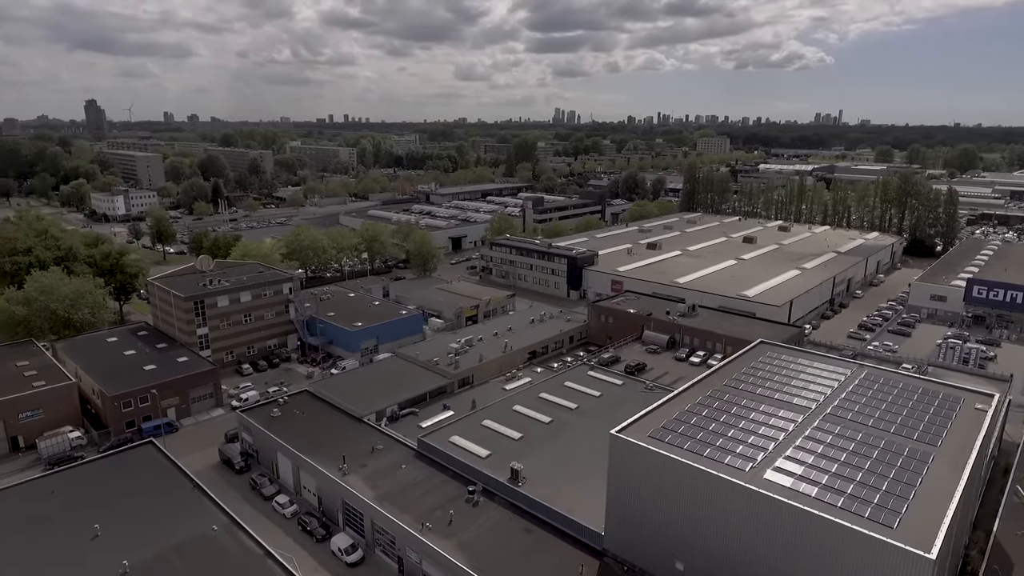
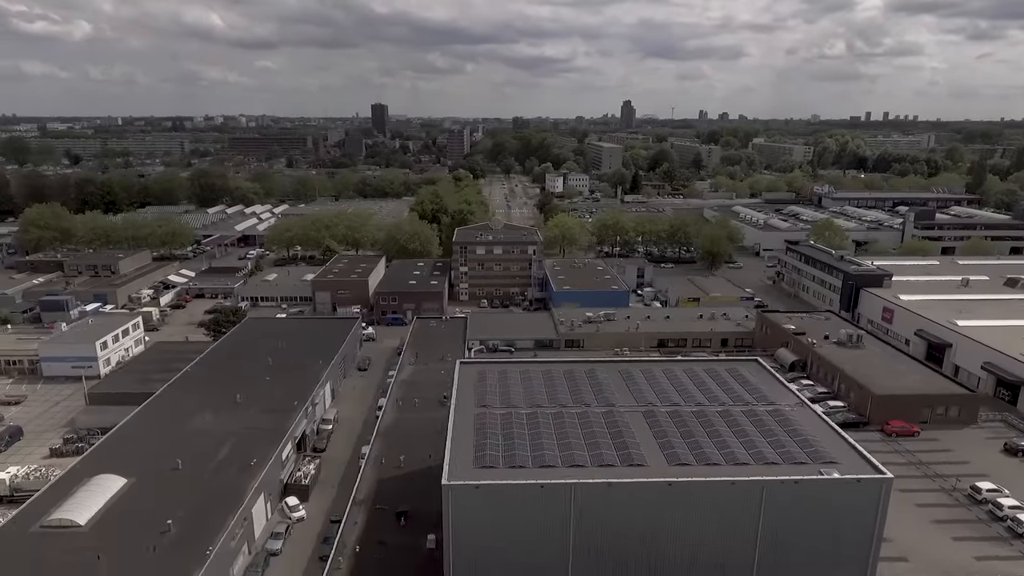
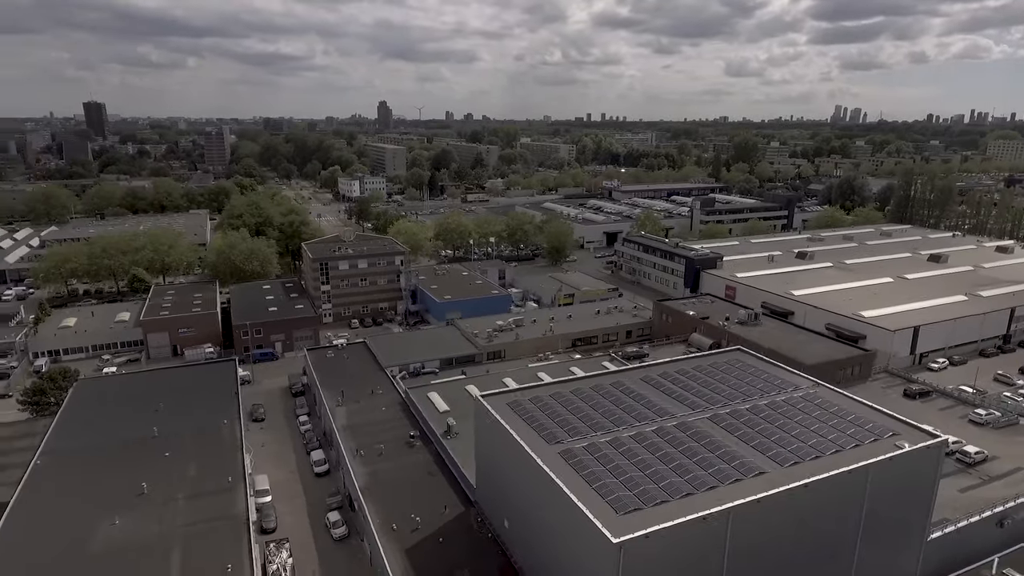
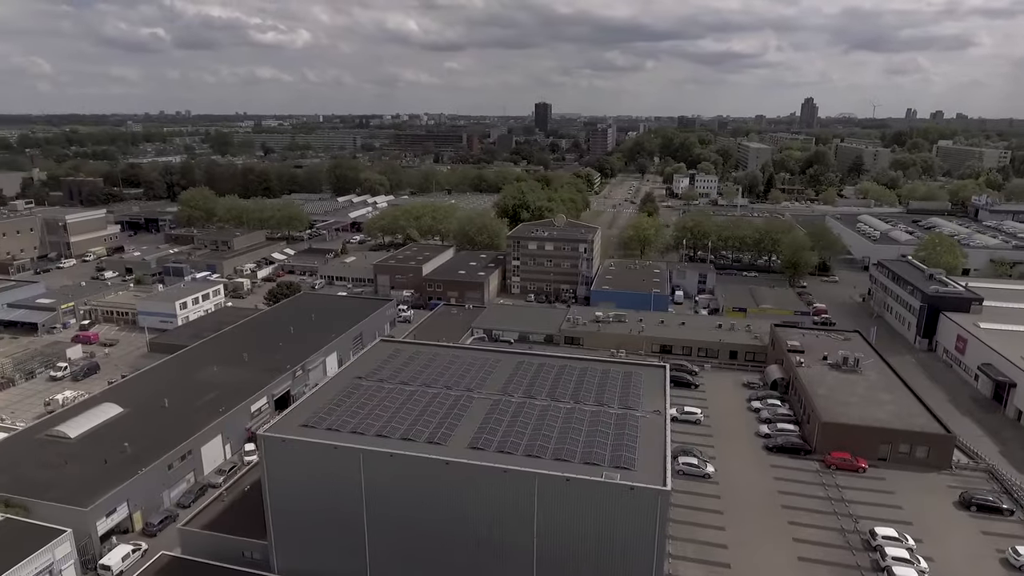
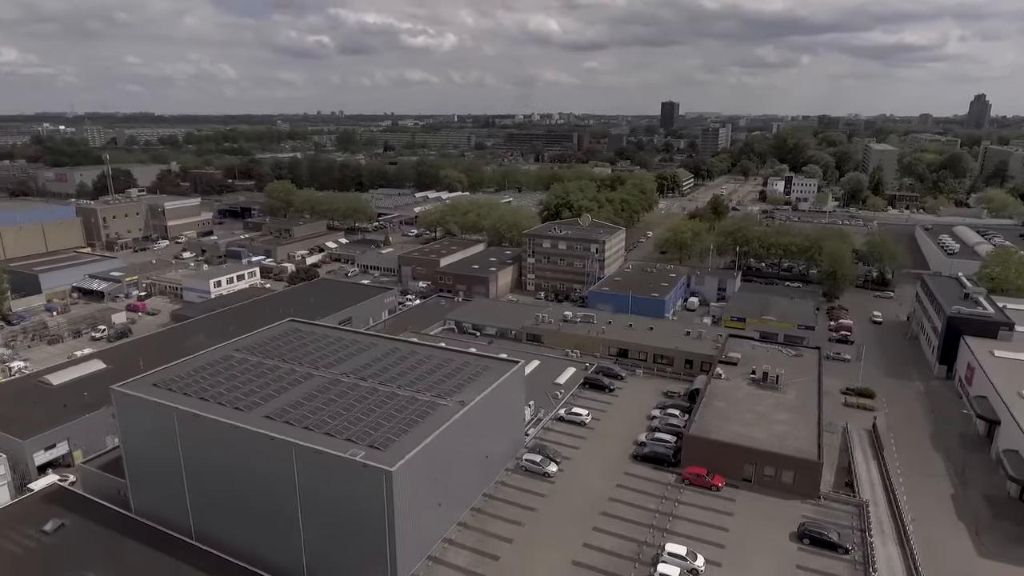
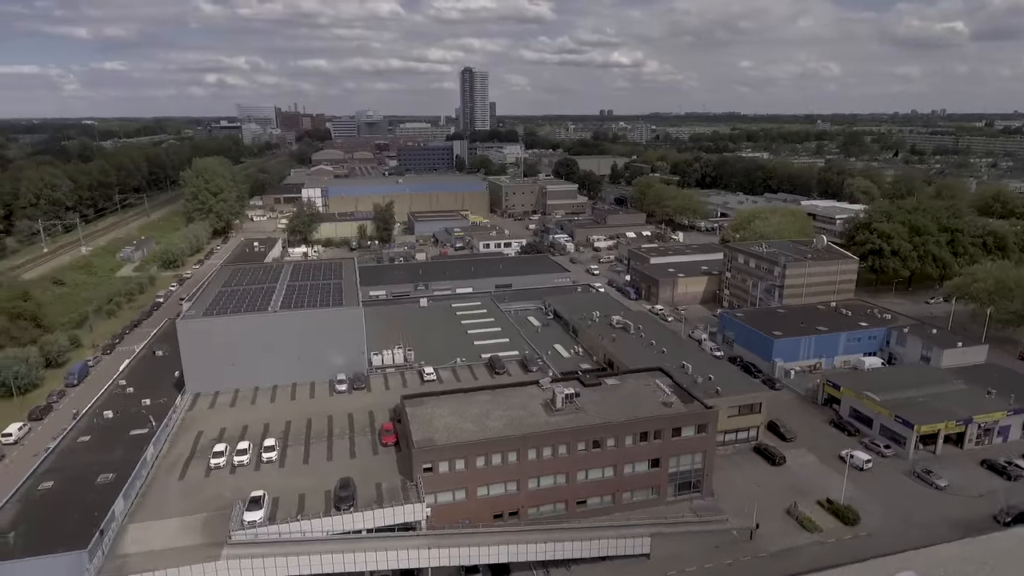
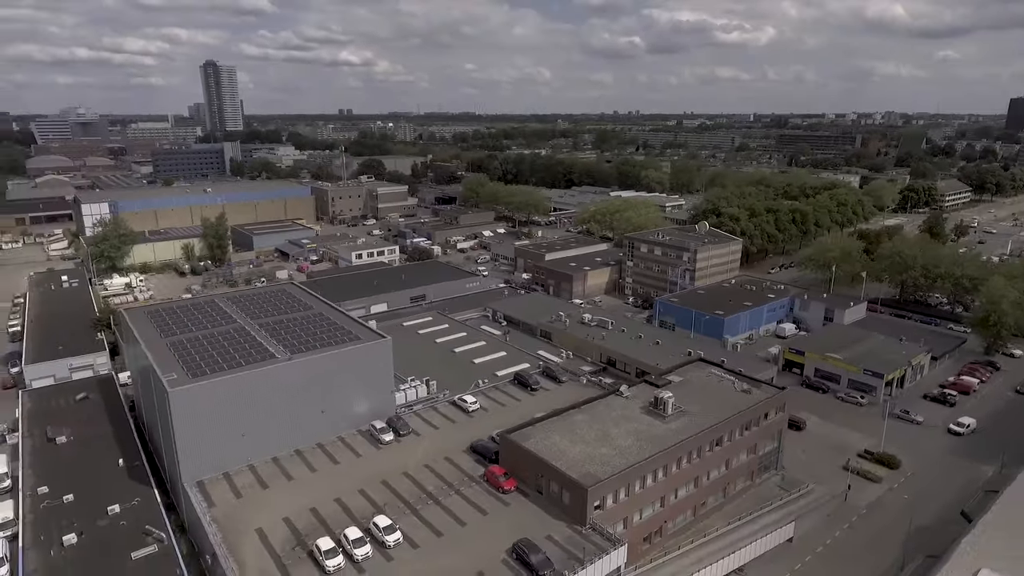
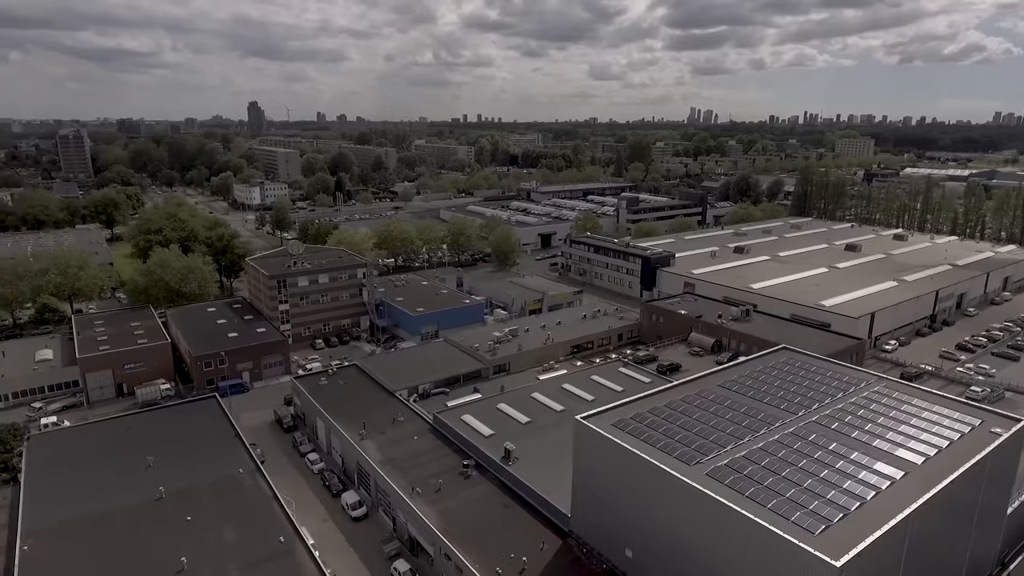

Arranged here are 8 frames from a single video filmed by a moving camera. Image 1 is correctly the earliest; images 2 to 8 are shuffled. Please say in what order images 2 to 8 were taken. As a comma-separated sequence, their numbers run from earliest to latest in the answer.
8, 3, 2, 4, 5, 7, 6
